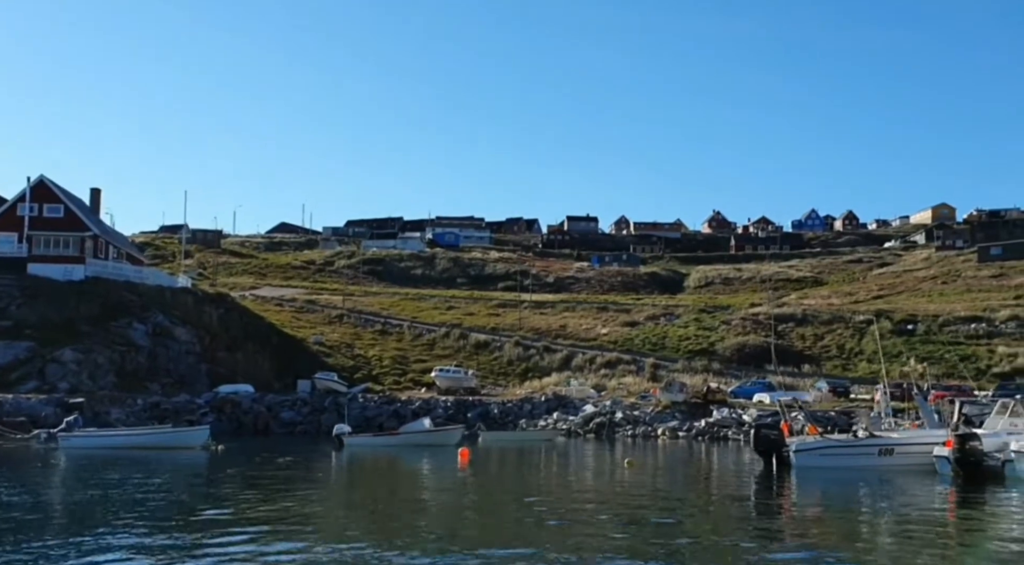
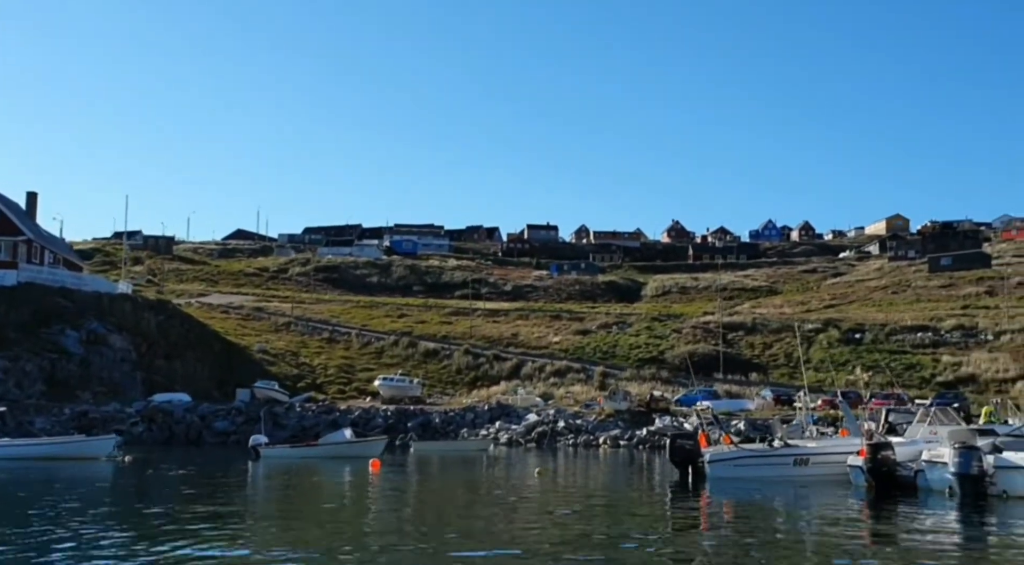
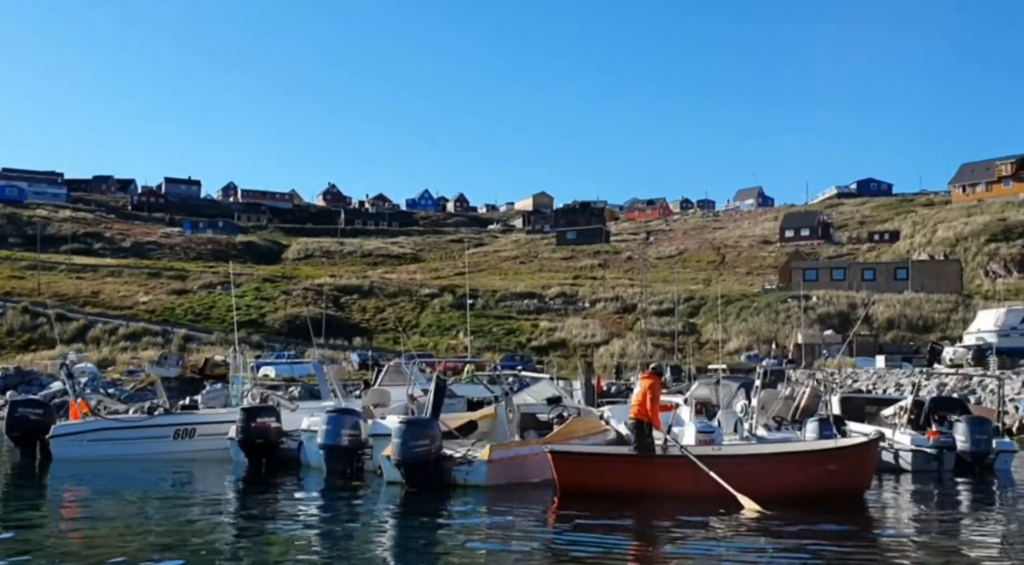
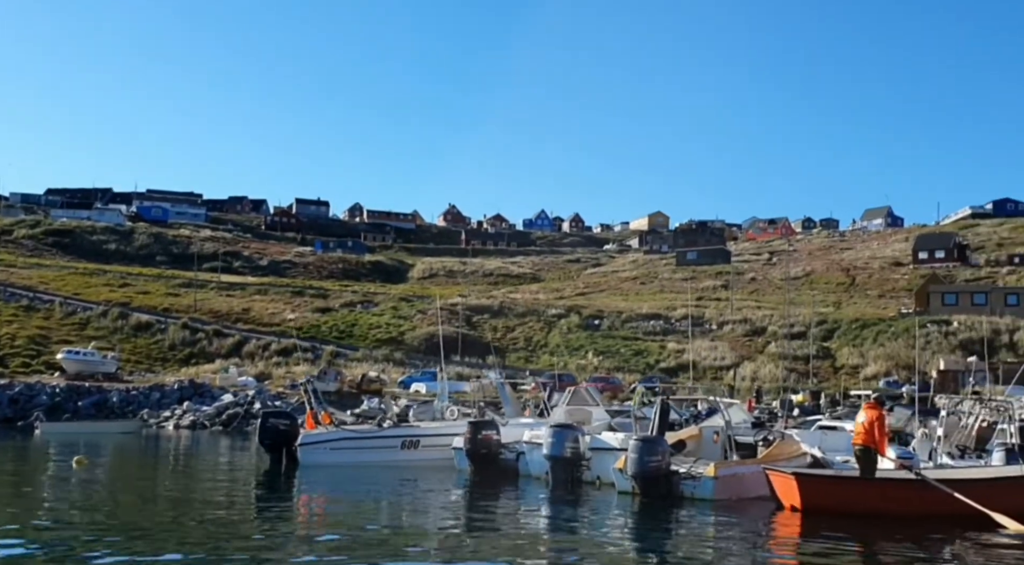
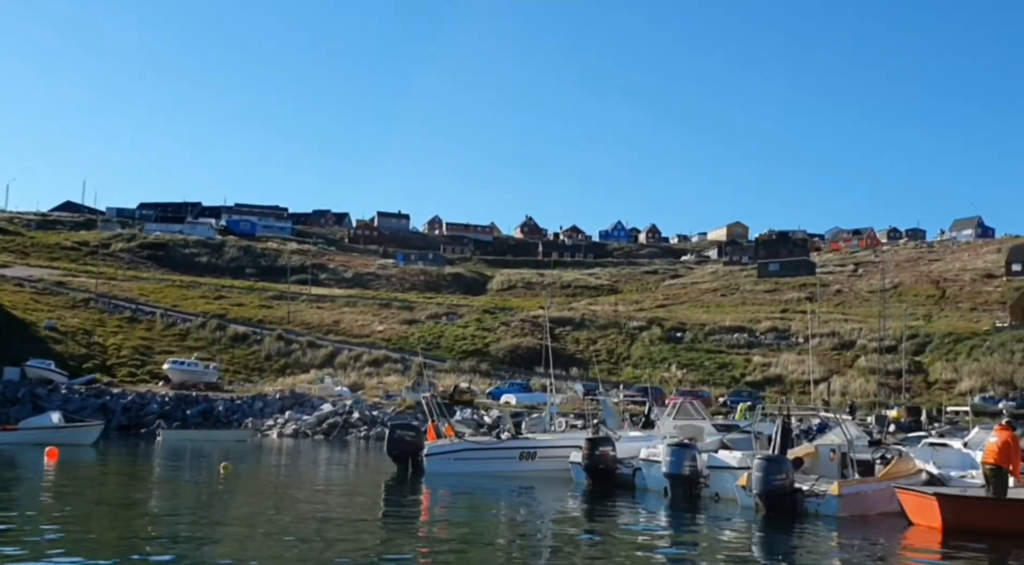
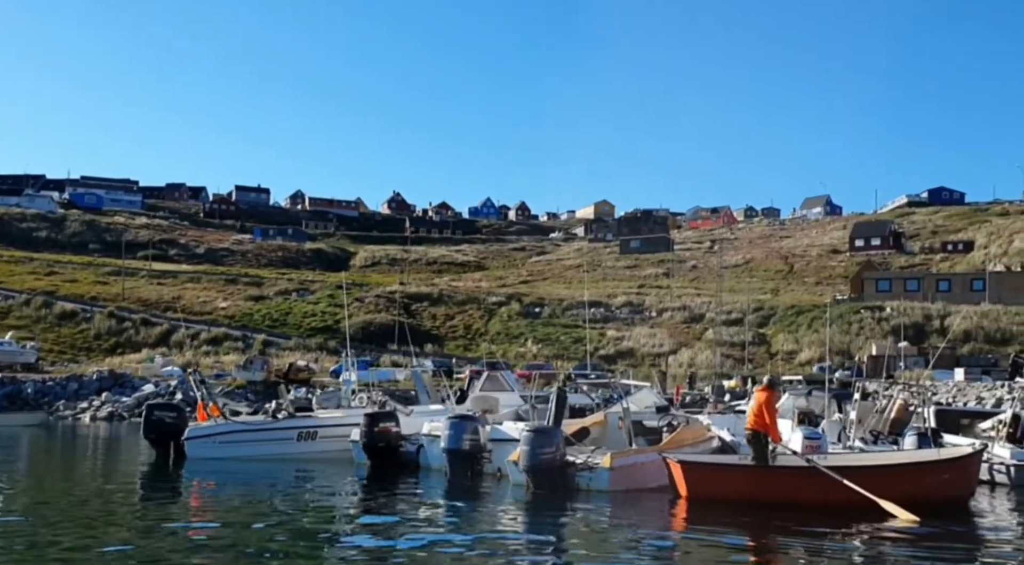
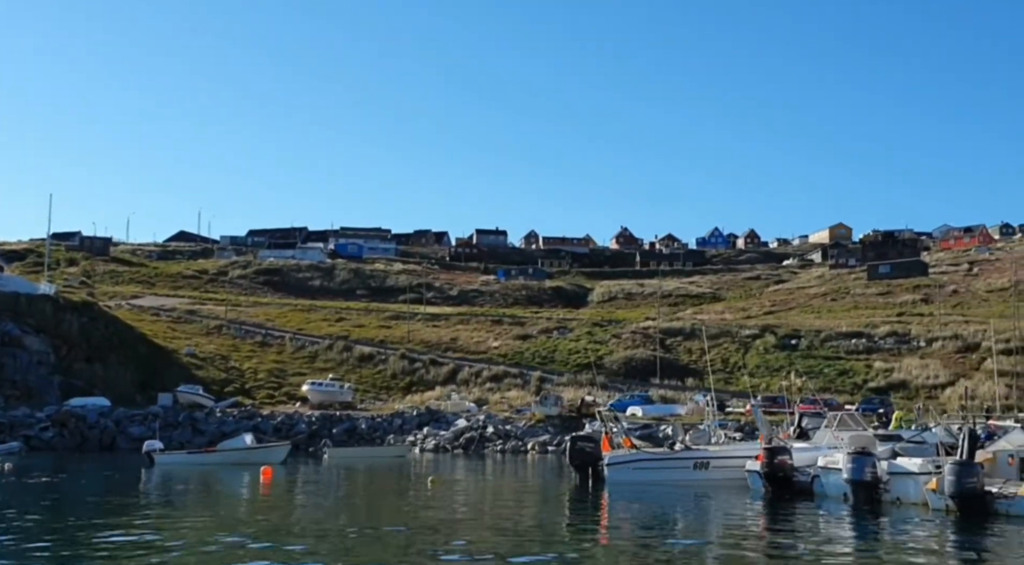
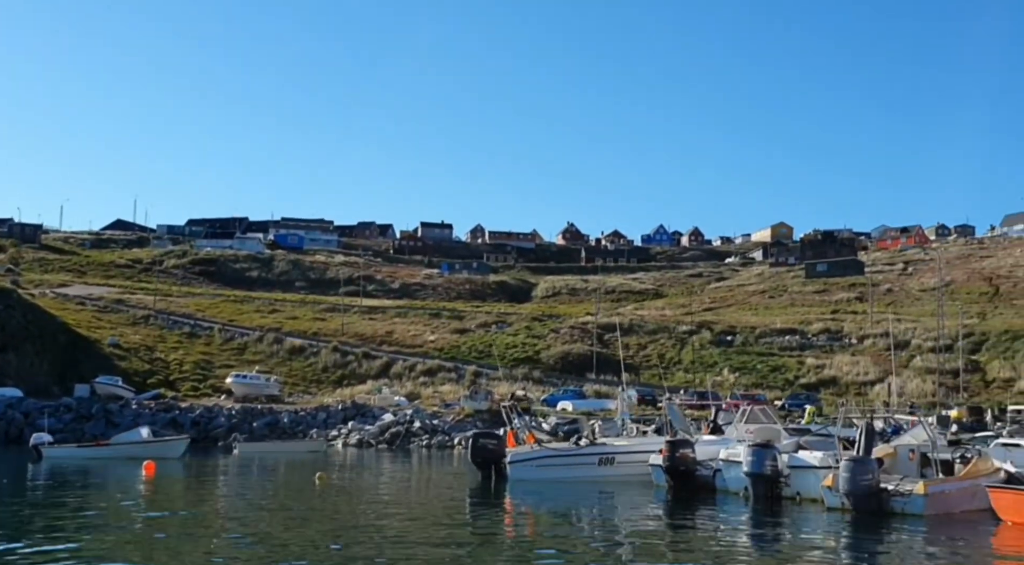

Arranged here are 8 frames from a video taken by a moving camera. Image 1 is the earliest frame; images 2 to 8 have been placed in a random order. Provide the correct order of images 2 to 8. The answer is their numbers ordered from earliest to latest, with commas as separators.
2, 7, 8, 5, 4, 6, 3
